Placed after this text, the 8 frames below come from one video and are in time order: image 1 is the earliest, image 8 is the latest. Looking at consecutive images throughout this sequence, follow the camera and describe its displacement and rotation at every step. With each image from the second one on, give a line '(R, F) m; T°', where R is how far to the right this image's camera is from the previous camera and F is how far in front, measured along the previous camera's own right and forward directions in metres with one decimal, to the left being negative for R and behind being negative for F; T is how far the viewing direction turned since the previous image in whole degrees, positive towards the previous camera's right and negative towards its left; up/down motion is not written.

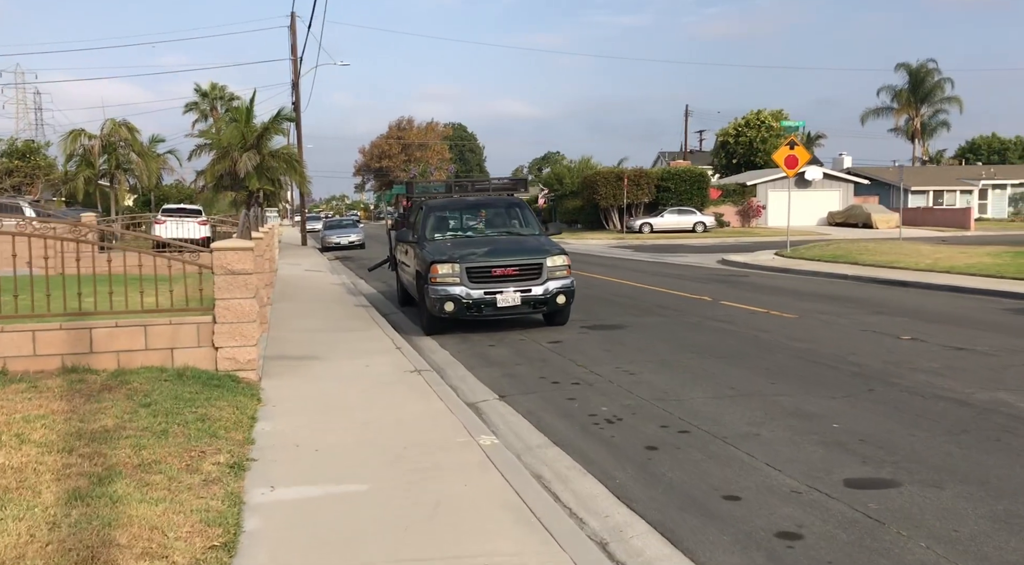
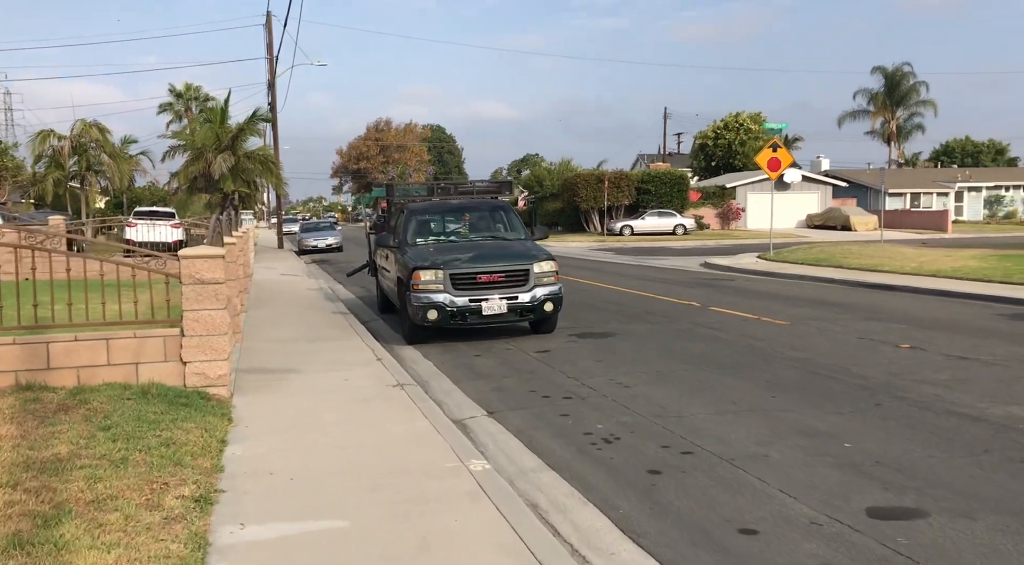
(-0.1, +0.4) m; +1°
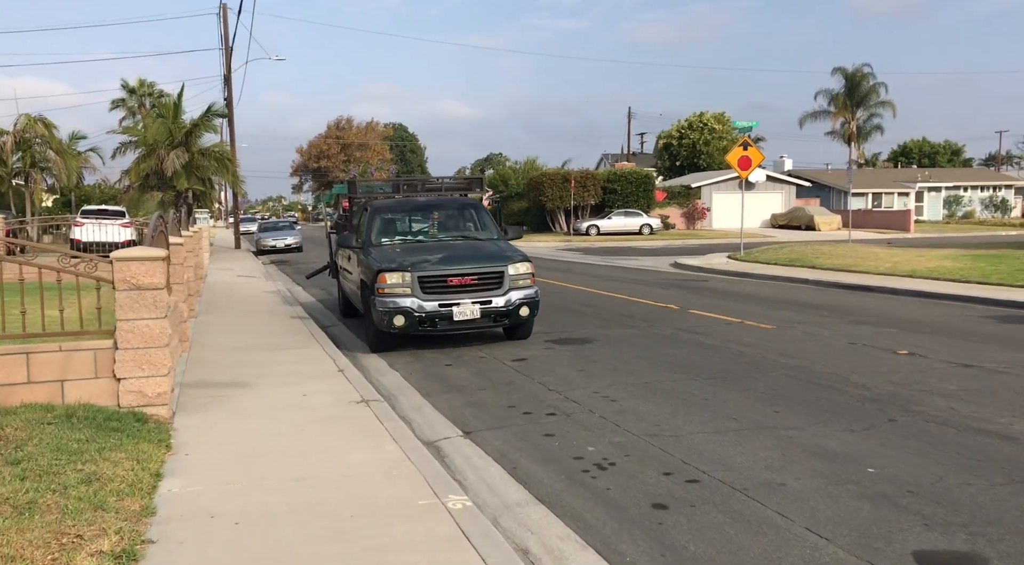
(-0.1, +0.8) m; +2°
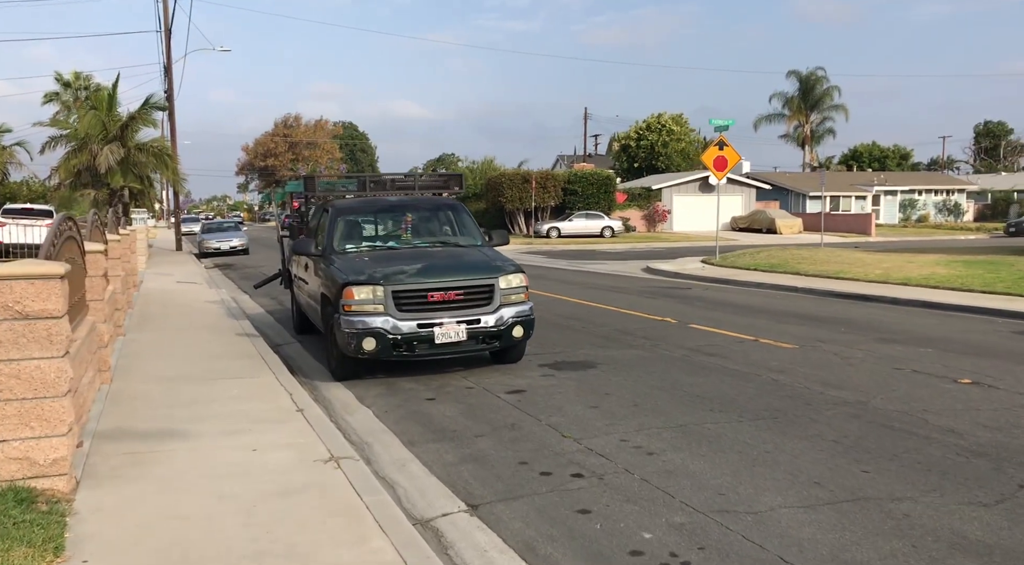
(-0.4, +1.6) m; +3°
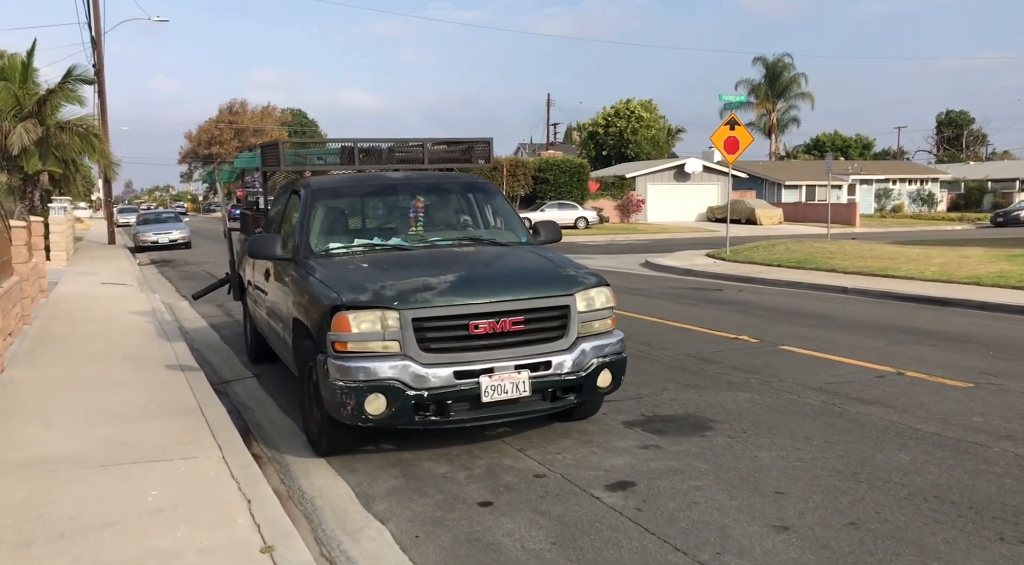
(-0.9, +3.2) m; +3°
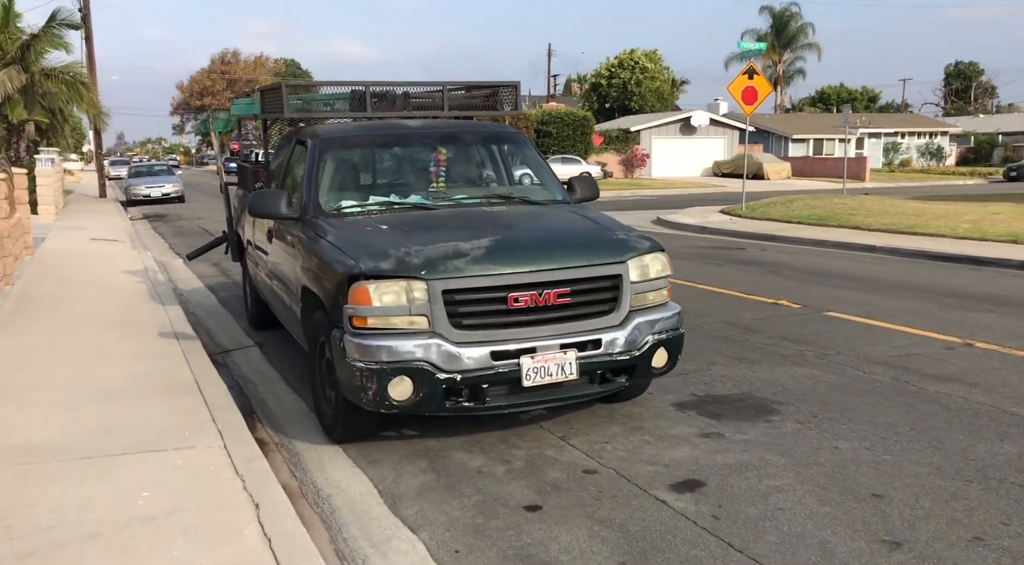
(-0.3, +0.7) m; 0°
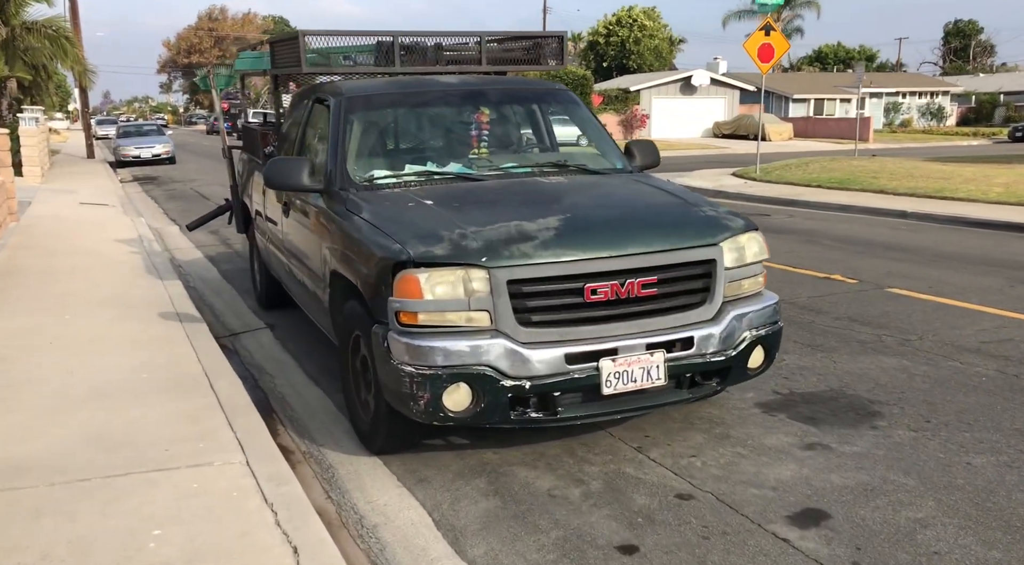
(-0.4, +0.8) m; +1°
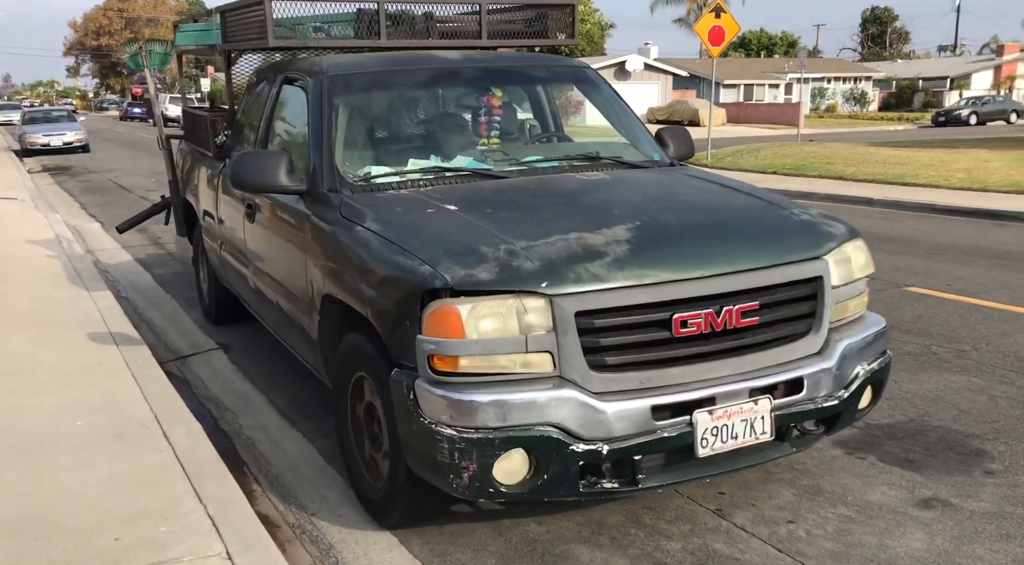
(-0.5, +0.9) m; +5°
